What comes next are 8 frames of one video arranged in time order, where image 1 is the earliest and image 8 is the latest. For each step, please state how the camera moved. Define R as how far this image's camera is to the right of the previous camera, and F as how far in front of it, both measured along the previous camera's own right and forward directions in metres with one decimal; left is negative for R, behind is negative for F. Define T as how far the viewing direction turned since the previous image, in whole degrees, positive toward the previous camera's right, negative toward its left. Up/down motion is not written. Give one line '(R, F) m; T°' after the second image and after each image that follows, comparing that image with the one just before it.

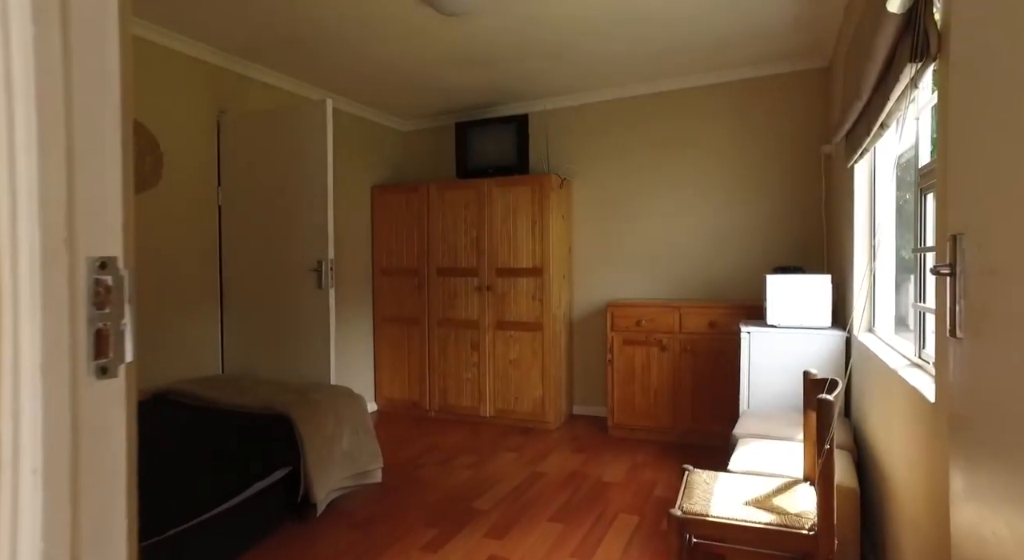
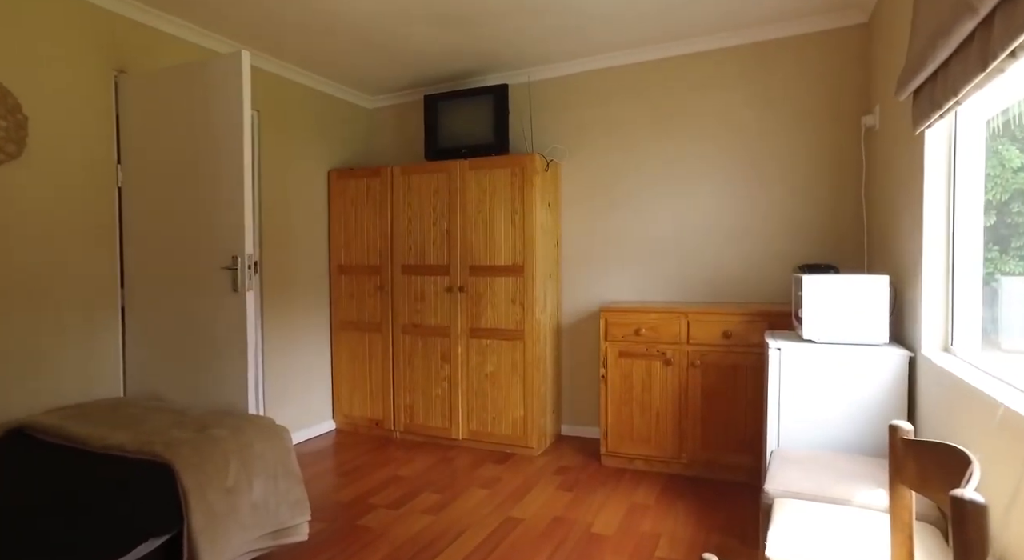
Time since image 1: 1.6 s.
(+0.1, +0.6) m; 0°
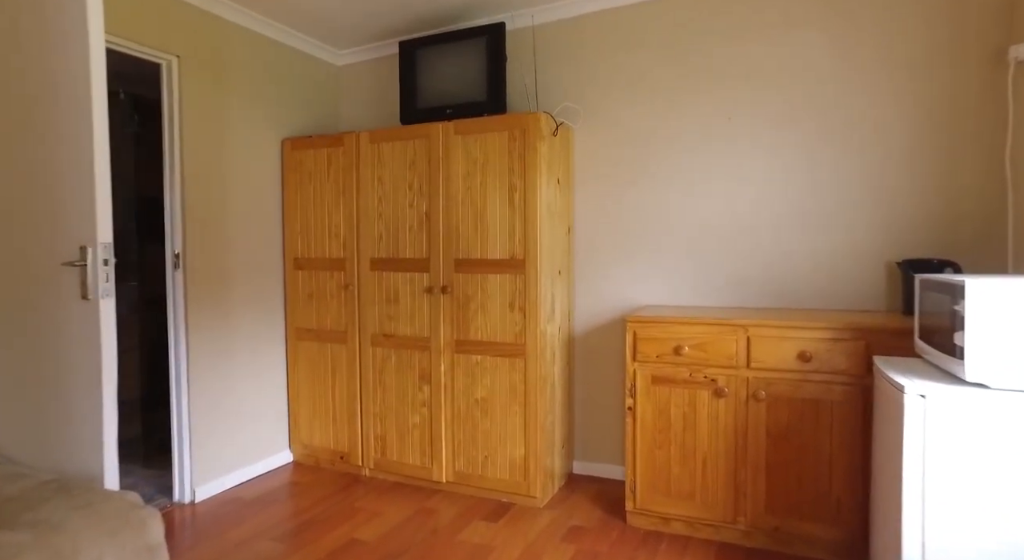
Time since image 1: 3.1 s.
(+0.1, +0.8) m; -1°
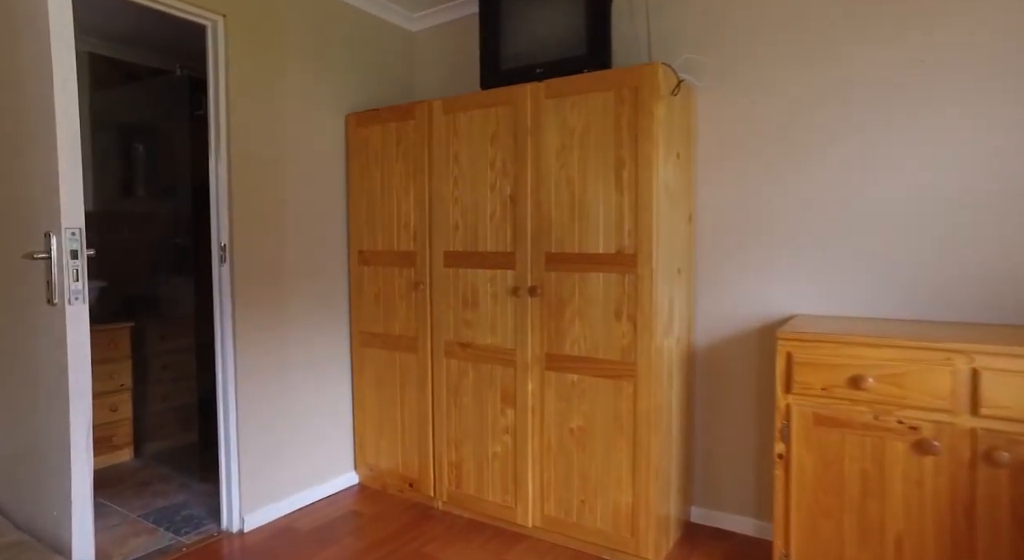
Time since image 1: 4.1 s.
(-0.1, +0.6) m; -8°
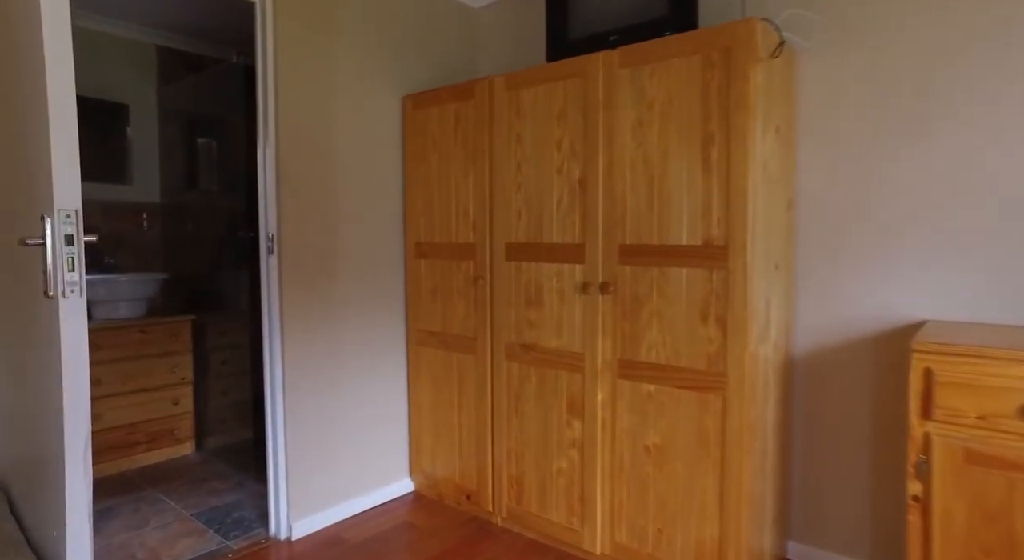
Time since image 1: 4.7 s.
(0.0, +0.3) m; -7°
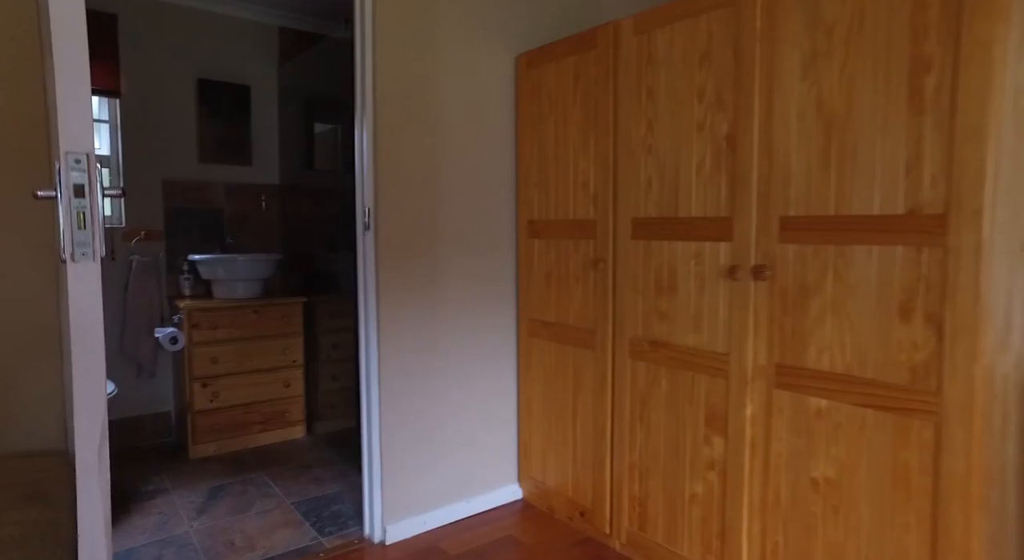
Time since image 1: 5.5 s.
(0.0, +0.3) m; -12°
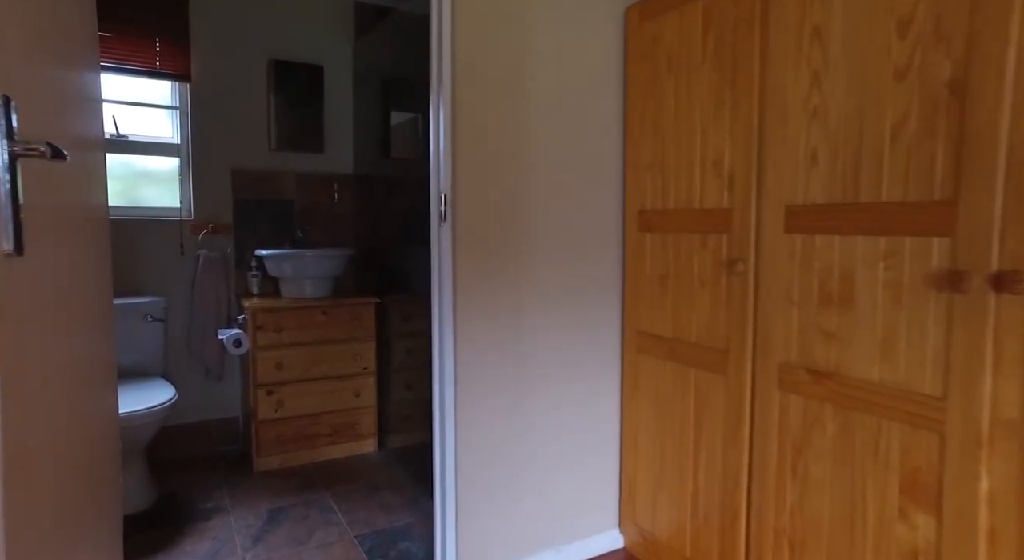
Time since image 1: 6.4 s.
(-0.1, +0.4) m; -8°
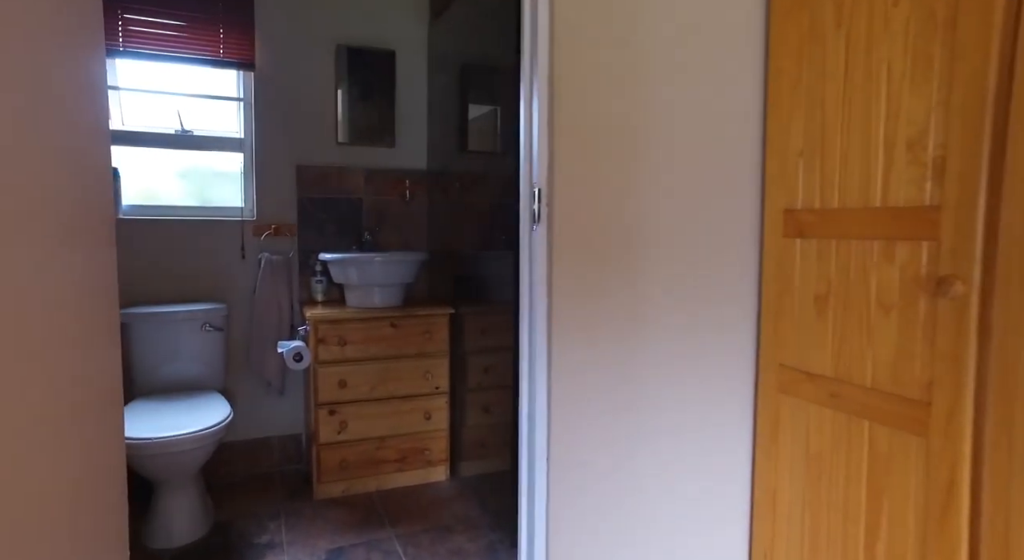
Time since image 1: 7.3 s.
(-0.1, +0.4) m; -7°
